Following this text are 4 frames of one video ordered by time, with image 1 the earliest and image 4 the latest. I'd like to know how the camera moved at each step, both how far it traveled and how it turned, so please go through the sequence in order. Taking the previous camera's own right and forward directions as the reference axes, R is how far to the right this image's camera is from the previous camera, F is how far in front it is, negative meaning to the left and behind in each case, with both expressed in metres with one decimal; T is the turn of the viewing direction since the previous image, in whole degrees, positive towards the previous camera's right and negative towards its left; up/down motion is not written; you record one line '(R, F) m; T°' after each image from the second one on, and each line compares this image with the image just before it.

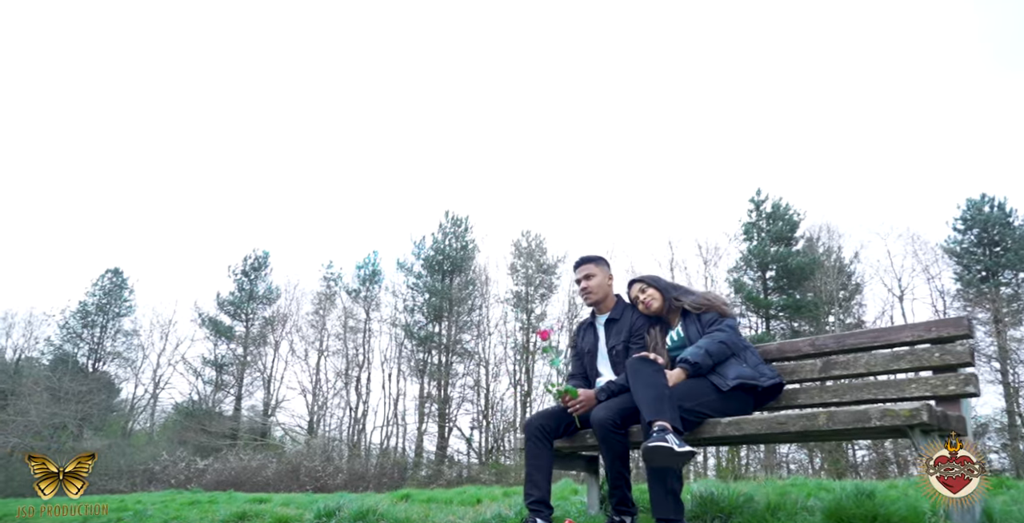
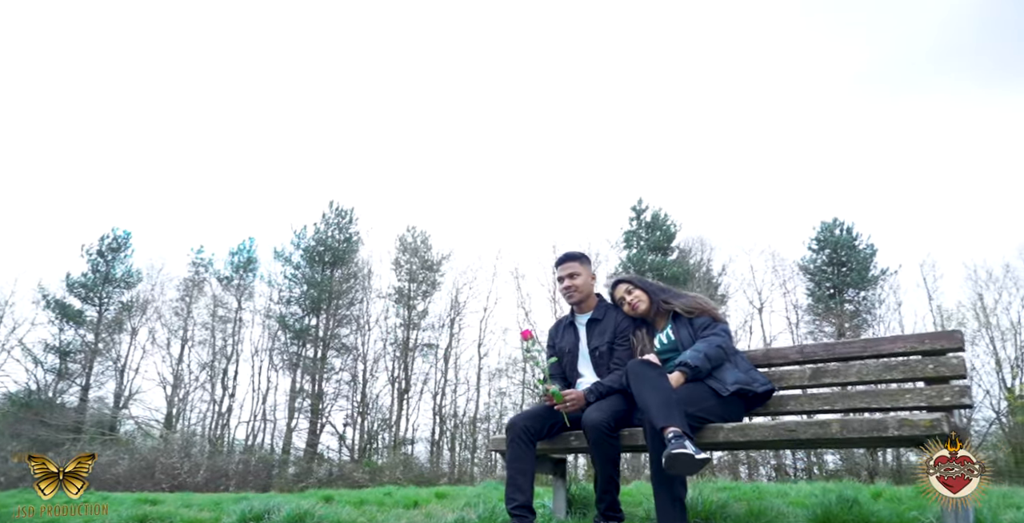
(-0.7, +0.3) m; +9°
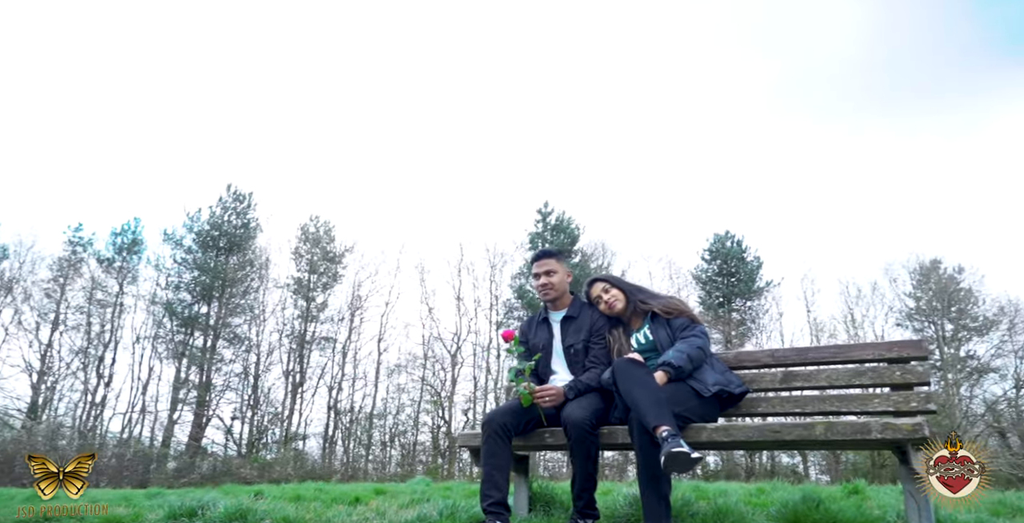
(-0.5, +0.1) m; +7°
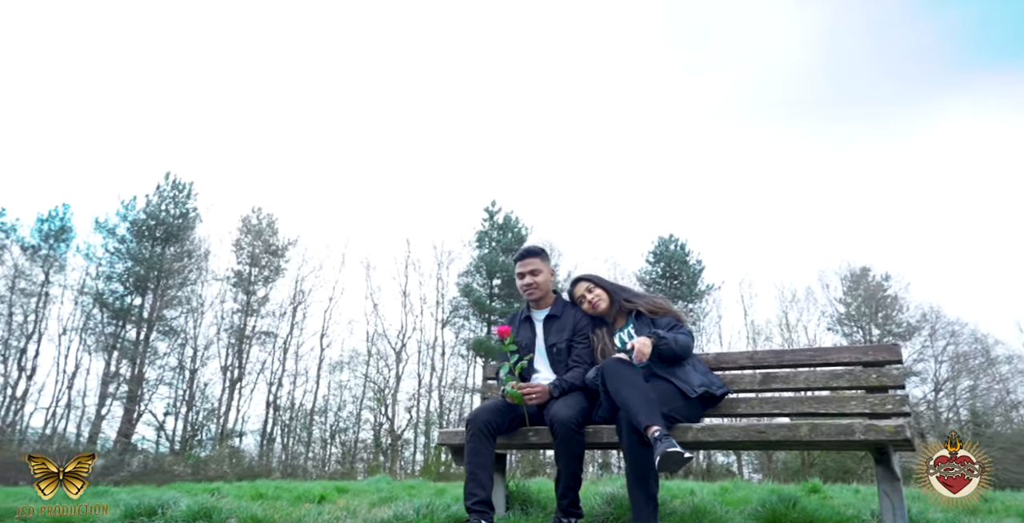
(-0.2, 0.0) m; +4°
